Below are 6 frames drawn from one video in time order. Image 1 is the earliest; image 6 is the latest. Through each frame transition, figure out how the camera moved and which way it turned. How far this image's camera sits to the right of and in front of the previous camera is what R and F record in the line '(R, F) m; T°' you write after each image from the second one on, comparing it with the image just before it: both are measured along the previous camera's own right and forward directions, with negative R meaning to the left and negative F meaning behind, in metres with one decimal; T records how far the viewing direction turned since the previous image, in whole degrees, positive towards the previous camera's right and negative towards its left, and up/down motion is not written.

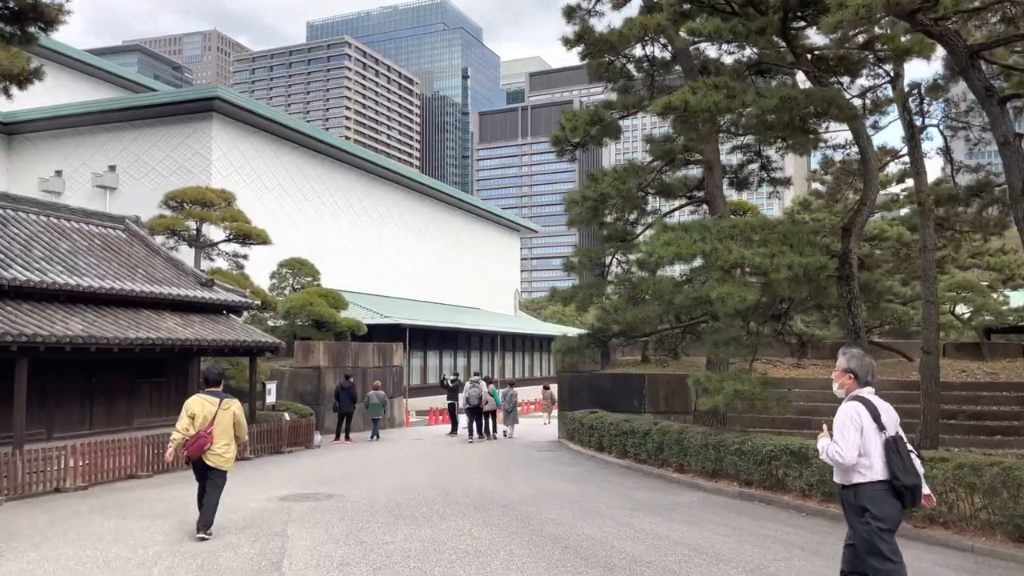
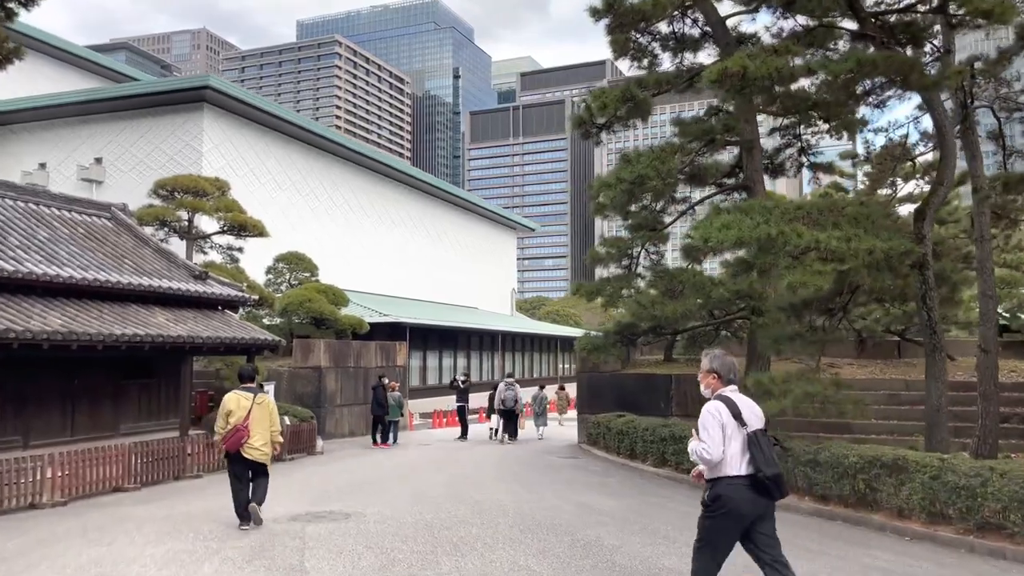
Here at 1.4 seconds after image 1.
(-0.5, +1.1) m; +1°
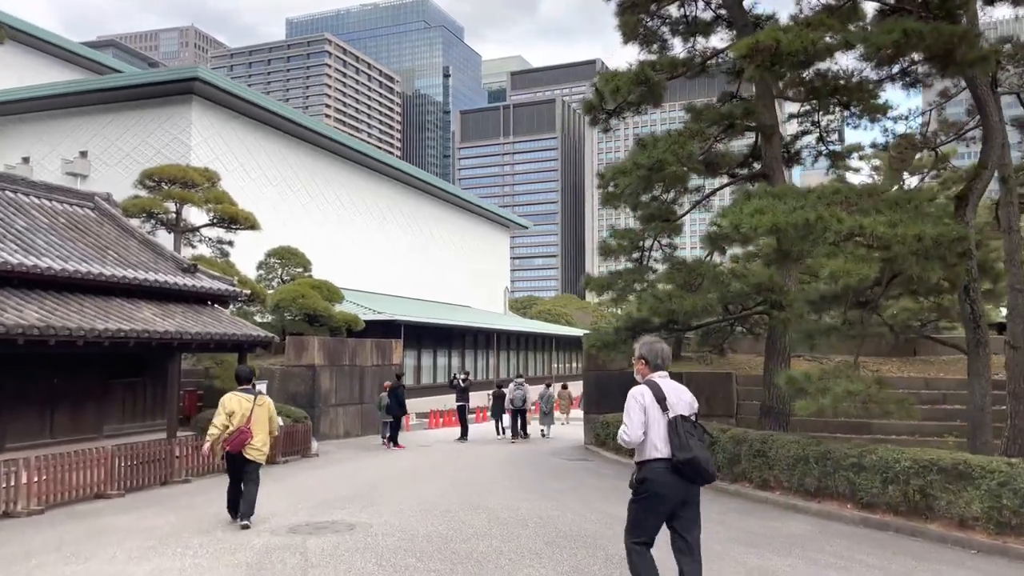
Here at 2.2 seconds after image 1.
(-0.3, +0.6) m; +1°
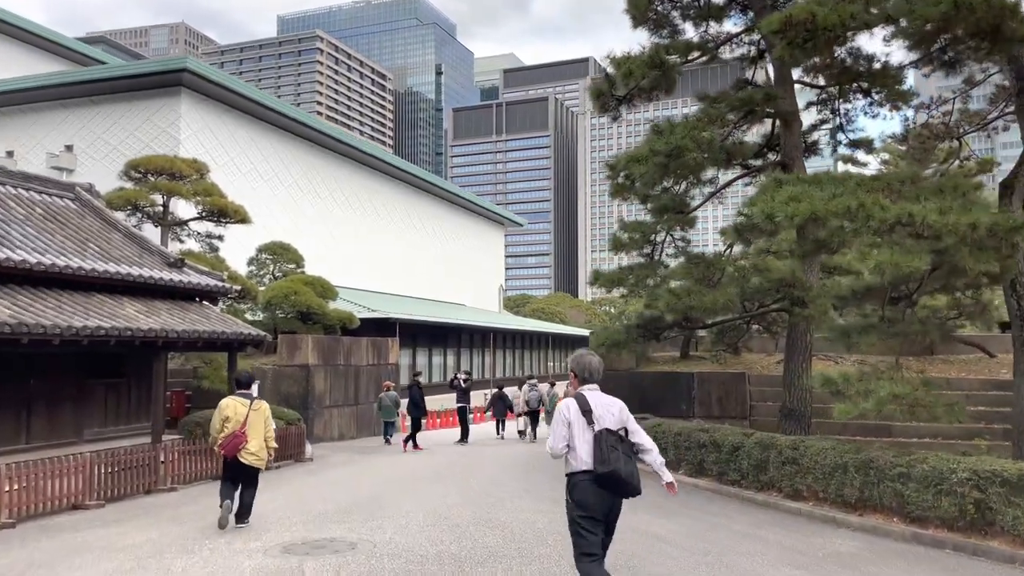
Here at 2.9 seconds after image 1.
(-0.2, +0.6) m; +1°
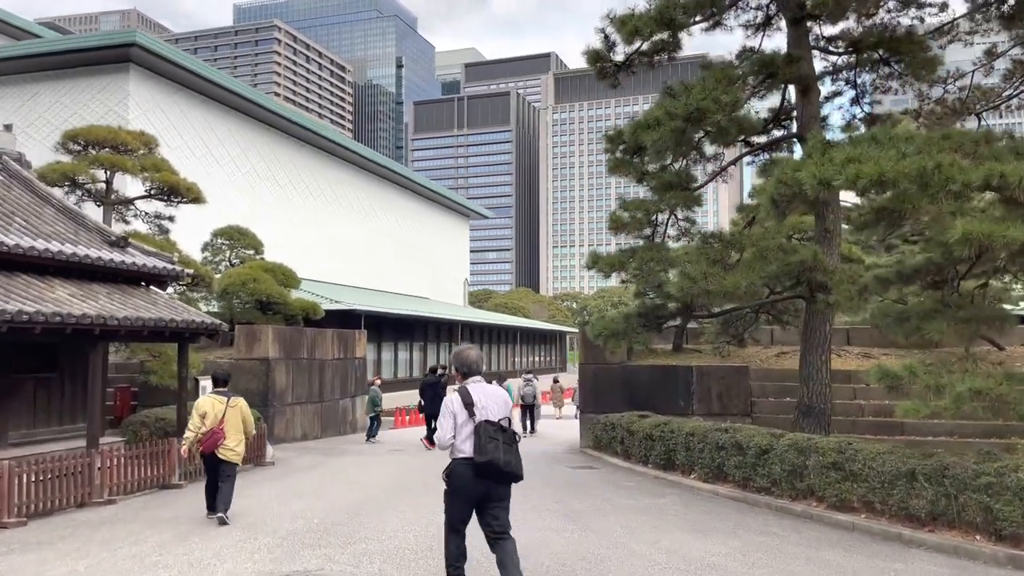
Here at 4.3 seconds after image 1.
(-0.4, +1.2) m; +3°
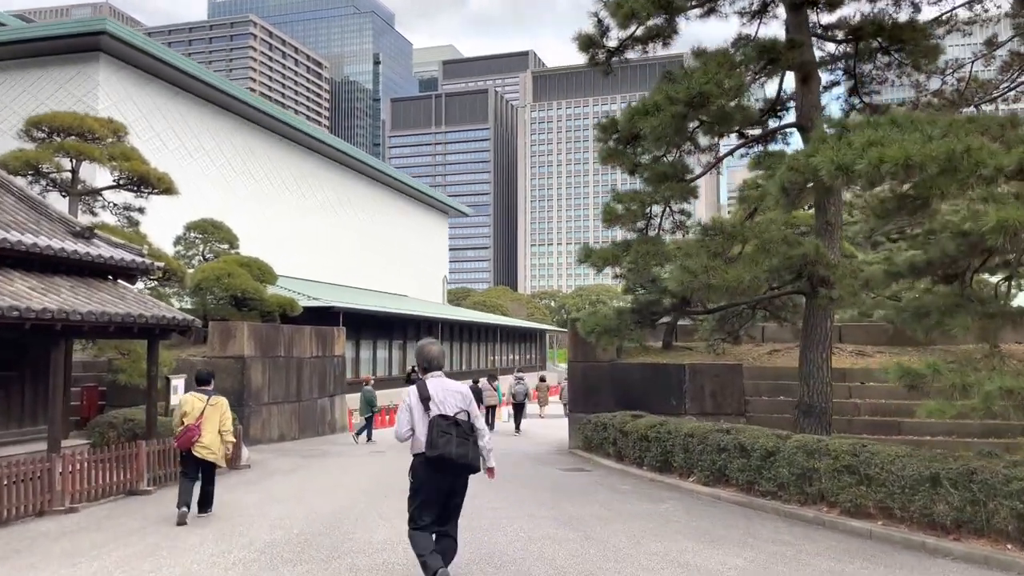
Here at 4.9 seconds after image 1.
(-0.2, +0.5) m; +2°
